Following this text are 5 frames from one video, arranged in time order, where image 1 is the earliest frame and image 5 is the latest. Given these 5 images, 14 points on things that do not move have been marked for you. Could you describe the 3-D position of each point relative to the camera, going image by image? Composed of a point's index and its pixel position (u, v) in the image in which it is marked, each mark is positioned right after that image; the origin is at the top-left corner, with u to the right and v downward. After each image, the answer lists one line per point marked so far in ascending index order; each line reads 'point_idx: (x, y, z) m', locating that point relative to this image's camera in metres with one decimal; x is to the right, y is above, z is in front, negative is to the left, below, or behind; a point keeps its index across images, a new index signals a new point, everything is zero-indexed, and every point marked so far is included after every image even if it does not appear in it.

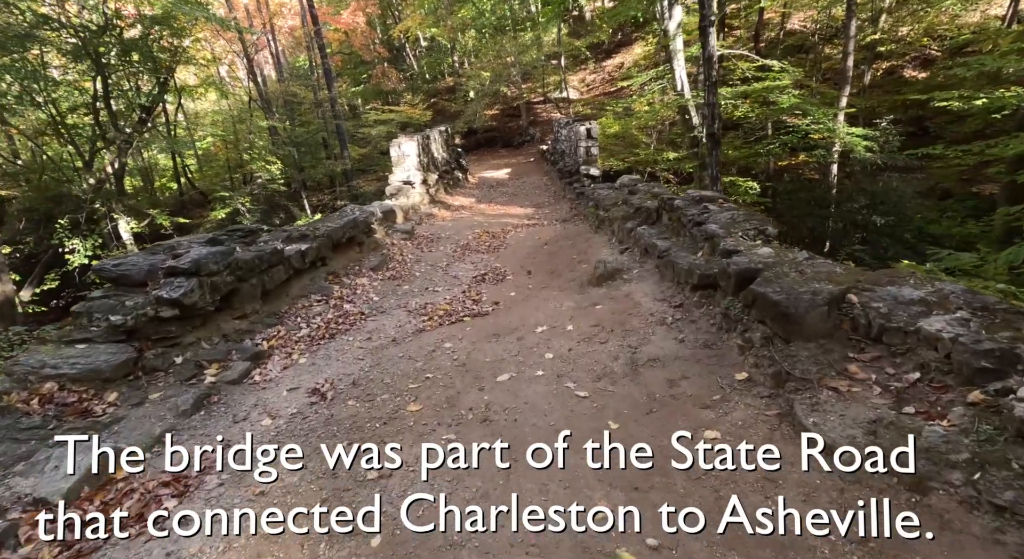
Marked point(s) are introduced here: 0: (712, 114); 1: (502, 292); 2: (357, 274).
0: (+4.6, +3.8, +12.7) m
1: (-0.2, -0.2, +8.7) m
2: (-2.7, 0.0, +9.9) m
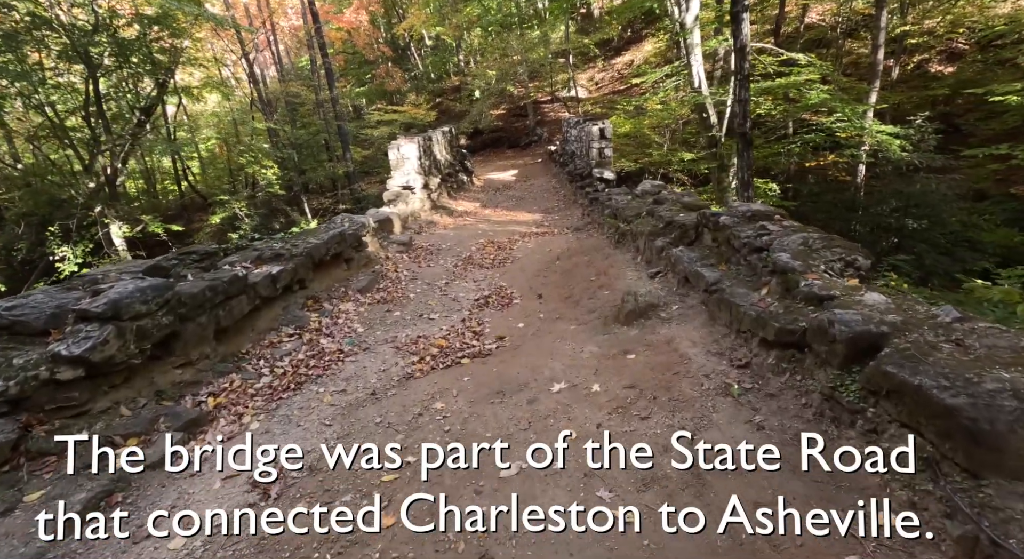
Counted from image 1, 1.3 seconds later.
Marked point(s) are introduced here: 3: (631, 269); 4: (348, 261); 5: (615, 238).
0: (+4.8, +3.4, +11.4) m
1: (-0.1, -0.6, +7.4) m
2: (-2.6, -0.3, +8.6) m
3: (+1.6, +0.1, +7.6) m
4: (-3.0, +0.3, +10.0) m
5: (+1.8, +0.7, +9.7) m
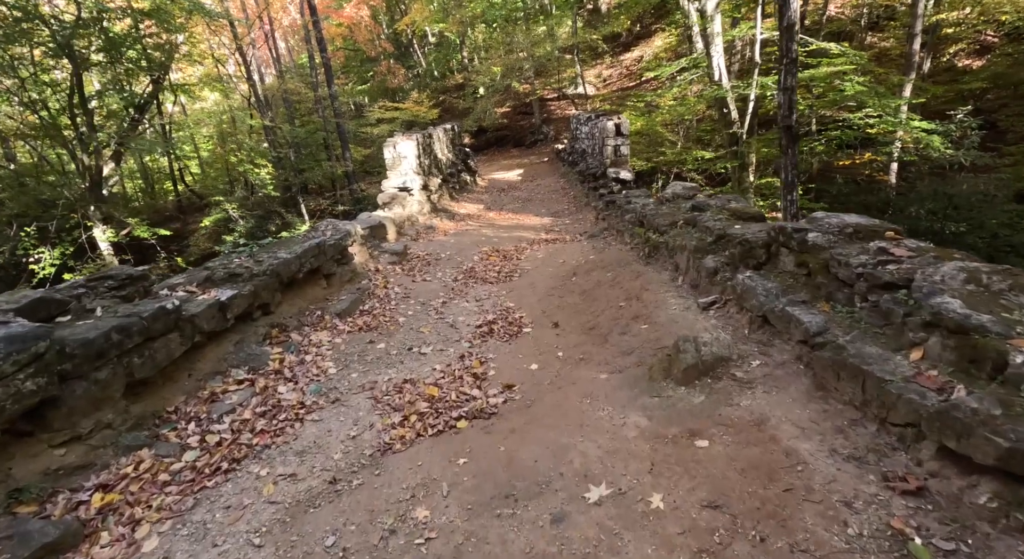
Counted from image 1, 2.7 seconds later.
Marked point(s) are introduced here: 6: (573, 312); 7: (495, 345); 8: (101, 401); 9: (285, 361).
0: (+4.9, +3.2, +9.8) m
1: (+0.1, -0.9, +5.9) m
2: (-2.5, -0.6, +7.1) m
3: (+1.7, -0.2, +6.1) m
4: (-2.8, 0.0, +8.5) m
5: (+2.0, +0.4, +8.2) m
6: (+0.8, -0.4, +7.1) m
7: (-0.2, -0.8, +6.6) m
8: (-3.0, -0.9, +4.0) m
9: (-2.5, -0.9, +6.0) m
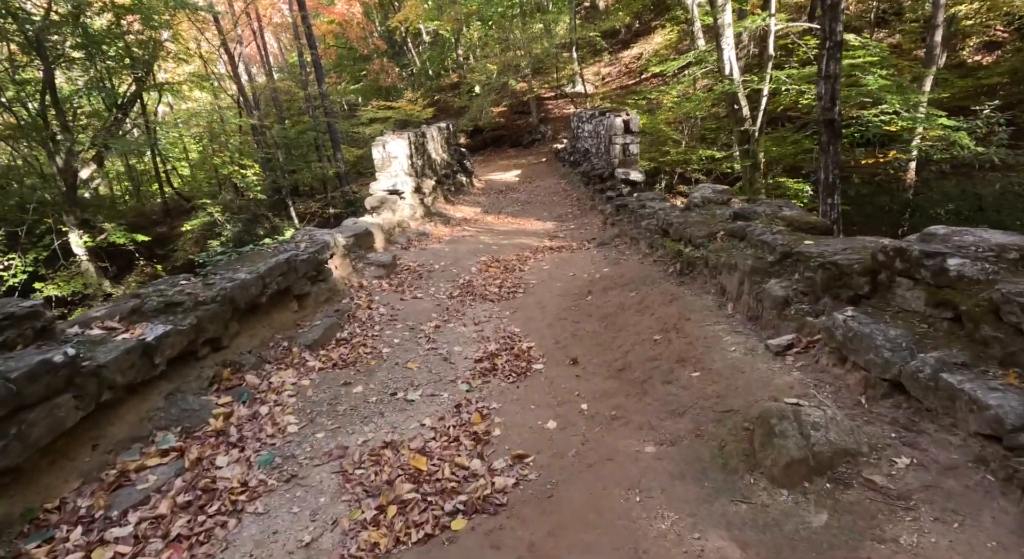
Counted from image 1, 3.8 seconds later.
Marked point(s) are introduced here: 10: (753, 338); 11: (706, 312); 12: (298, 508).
0: (+4.9, +2.9, +8.6) m
1: (+0.2, -1.1, +4.6) m
2: (-2.4, -0.9, +5.8) m
3: (+1.8, -0.4, +4.8) m
4: (-2.8, -0.2, +7.2) m
5: (+2.0, +0.1, +6.9) m
6: (+0.9, -0.7, +5.8) m
7: (-0.1, -1.1, +5.4) m
8: (-2.9, -1.2, +2.7) m
9: (-2.4, -1.2, +4.7) m
10: (+1.9, -0.5, +4.5) m
11: (+1.9, -0.3, +5.3) m
12: (-1.4, -1.5, +3.6) m
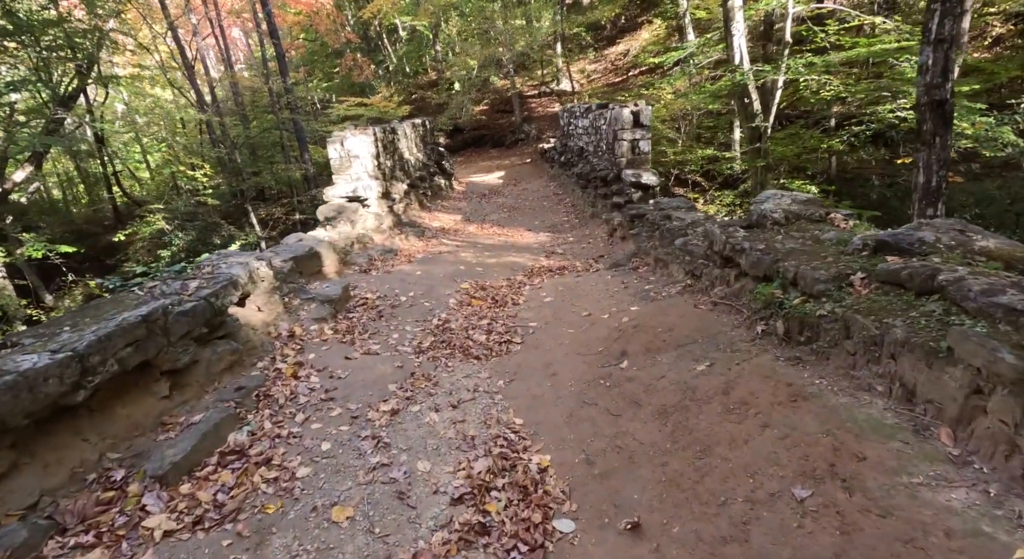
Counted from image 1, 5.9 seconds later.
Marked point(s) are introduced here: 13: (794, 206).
0: (+4.8, +2.4, +6.1) m
1: (+0.2, -1.6, +2.0) m
2: (-2.4, -1.5, +3.1) m
3: (+1.9, -0.9, +2.2) m
4: (-2.8, -0.8, +4.5) m
5: (+2.0, -0.4, +4.3) m
6: (+0.9, -1.2, +3.2) m
7: (-0.1, -1.6, +2.7) m
8: (-2.8, -1.7, 0.0) m
9: (-2.3, -1.7, +2.0) m
10: (+2.0, -1.0, +1.9) m
11: (+1.9, -0.8, +2.8) m
12: (-1.3, -2.0, +1.0) m
13: (+2.8, +0.7, +5.5) m
